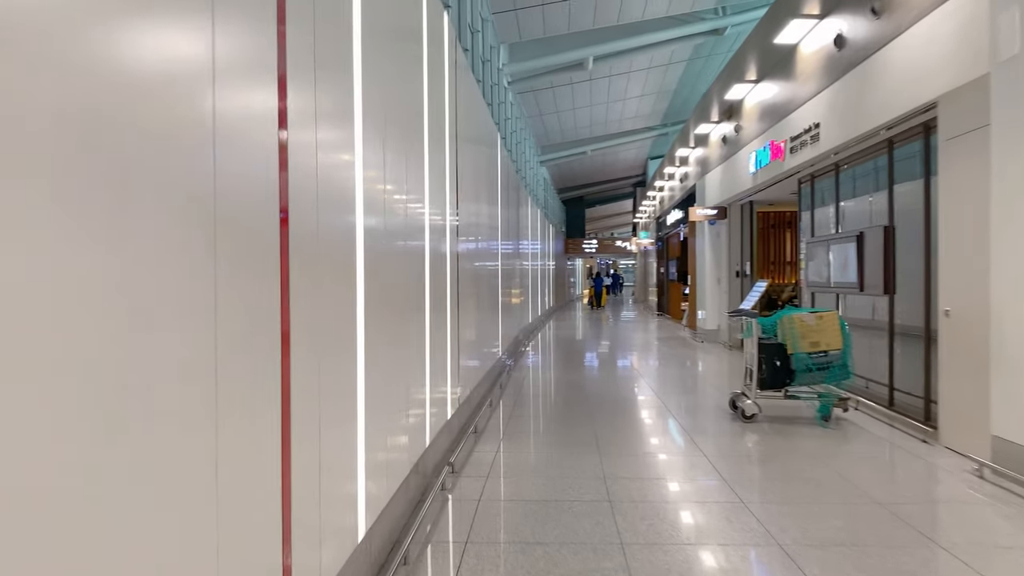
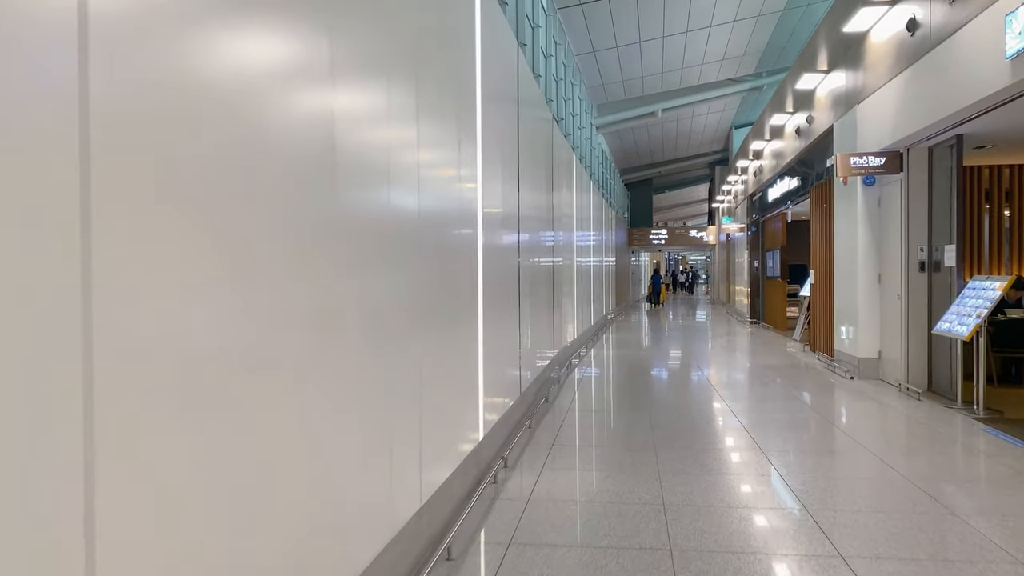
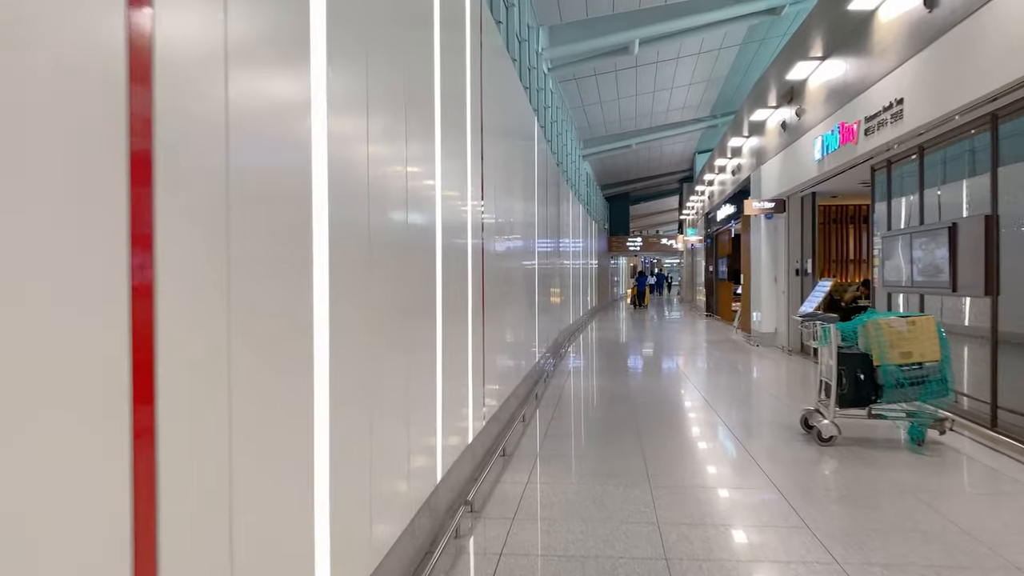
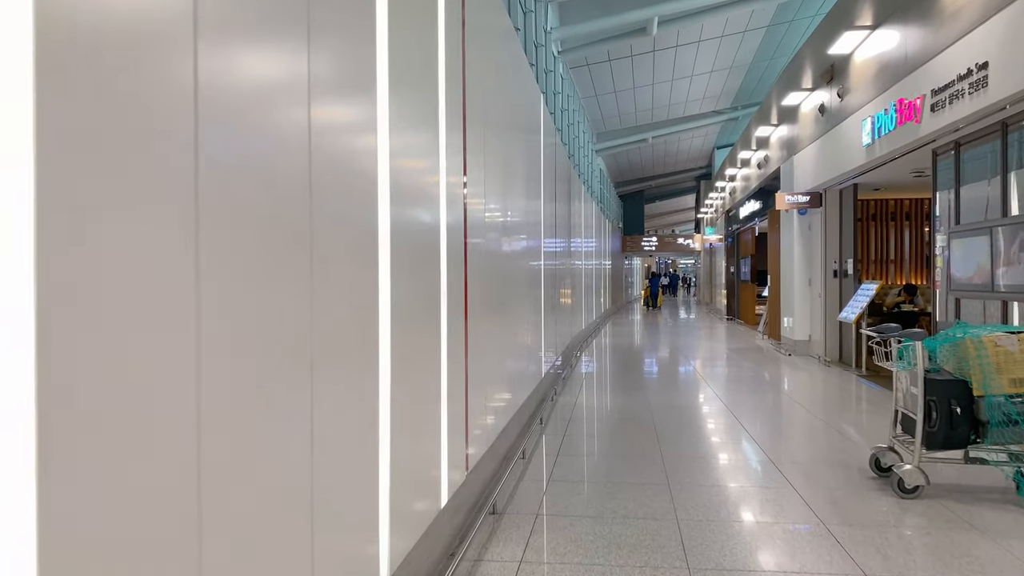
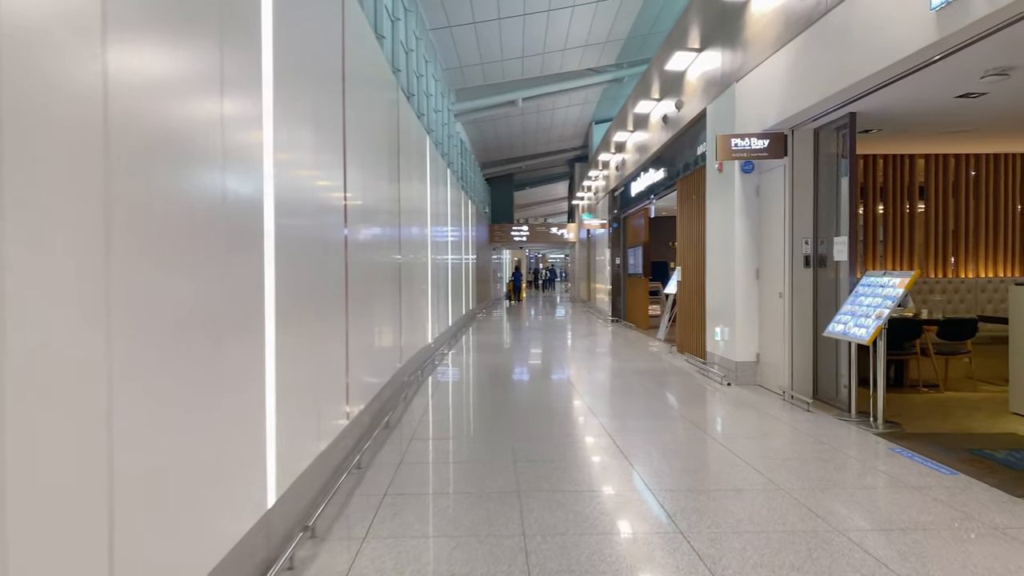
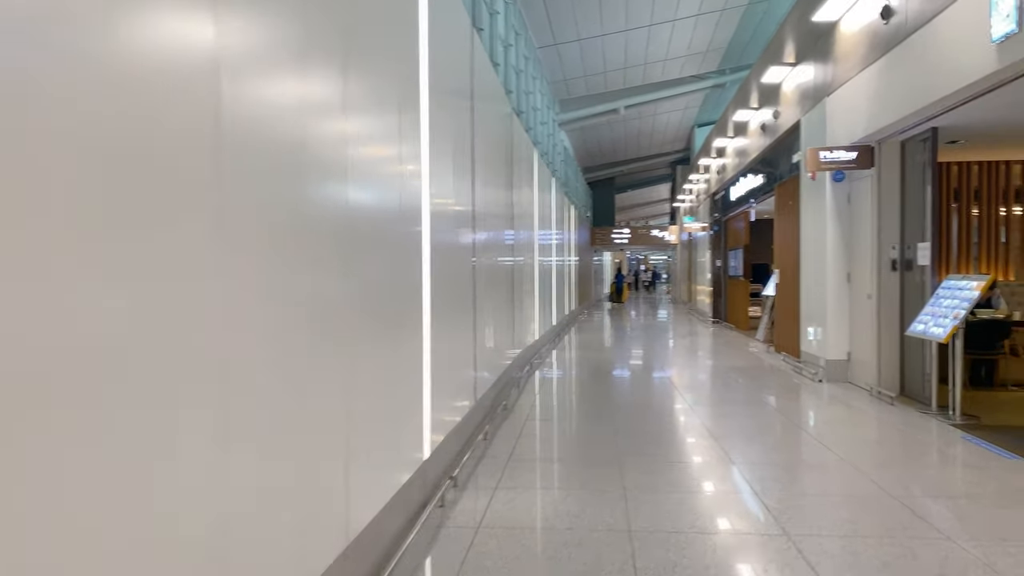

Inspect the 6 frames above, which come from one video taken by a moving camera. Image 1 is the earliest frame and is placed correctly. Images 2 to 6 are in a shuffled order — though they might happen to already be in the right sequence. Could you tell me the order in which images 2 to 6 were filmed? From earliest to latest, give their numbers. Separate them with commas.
3, 4, 2, 6, 5
